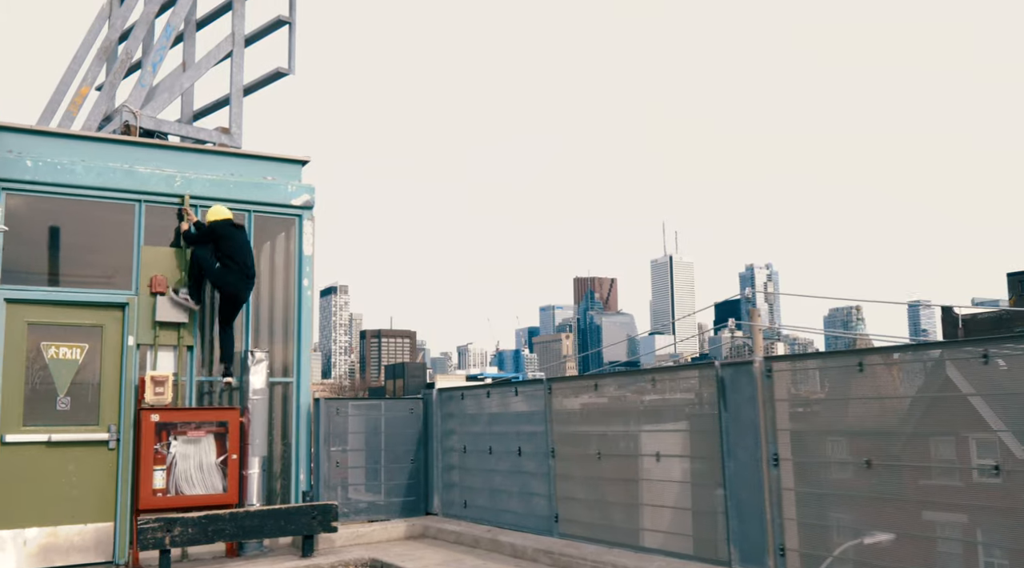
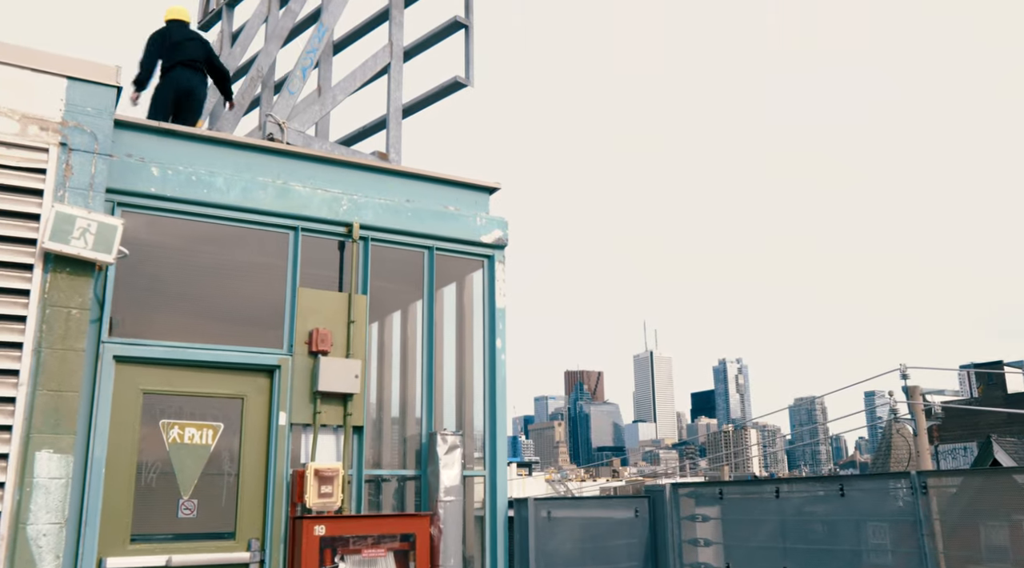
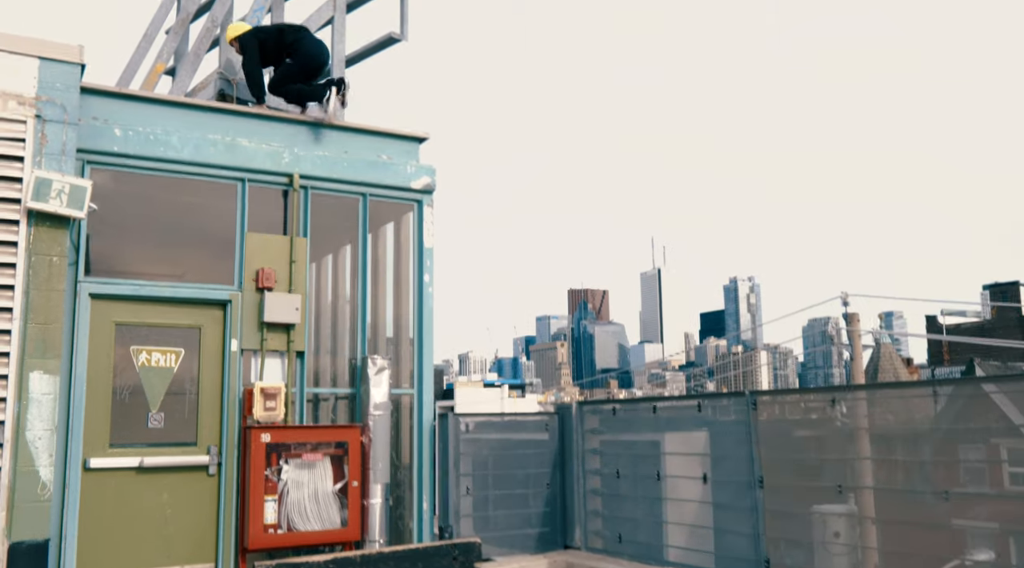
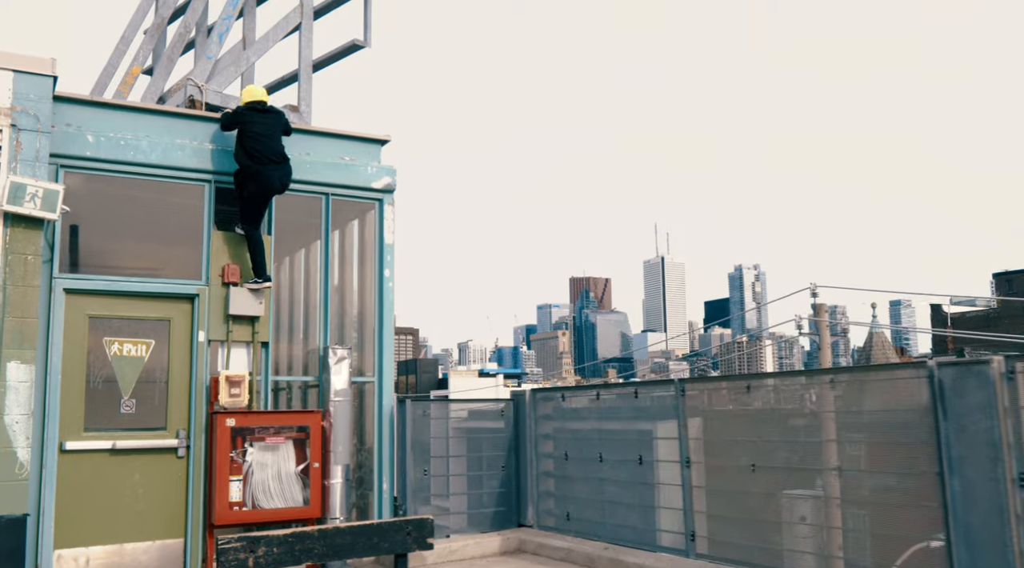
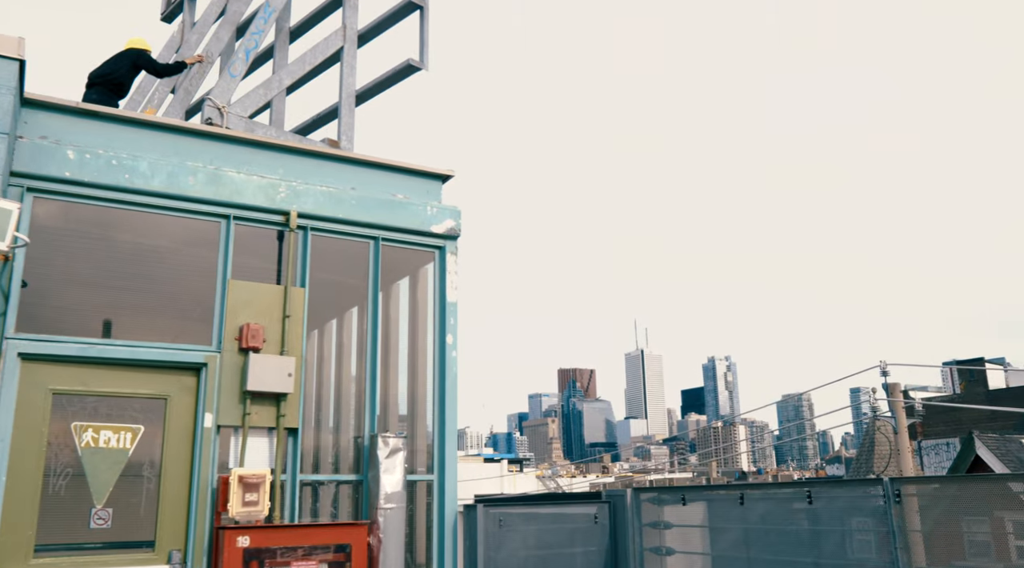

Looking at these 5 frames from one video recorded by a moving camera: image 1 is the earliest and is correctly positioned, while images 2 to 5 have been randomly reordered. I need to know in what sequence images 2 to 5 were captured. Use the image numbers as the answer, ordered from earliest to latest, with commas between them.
4, 3, 2, 5
